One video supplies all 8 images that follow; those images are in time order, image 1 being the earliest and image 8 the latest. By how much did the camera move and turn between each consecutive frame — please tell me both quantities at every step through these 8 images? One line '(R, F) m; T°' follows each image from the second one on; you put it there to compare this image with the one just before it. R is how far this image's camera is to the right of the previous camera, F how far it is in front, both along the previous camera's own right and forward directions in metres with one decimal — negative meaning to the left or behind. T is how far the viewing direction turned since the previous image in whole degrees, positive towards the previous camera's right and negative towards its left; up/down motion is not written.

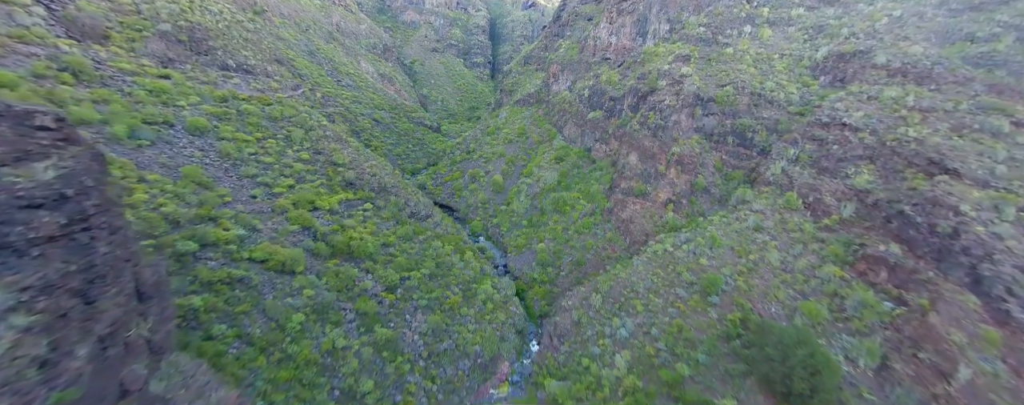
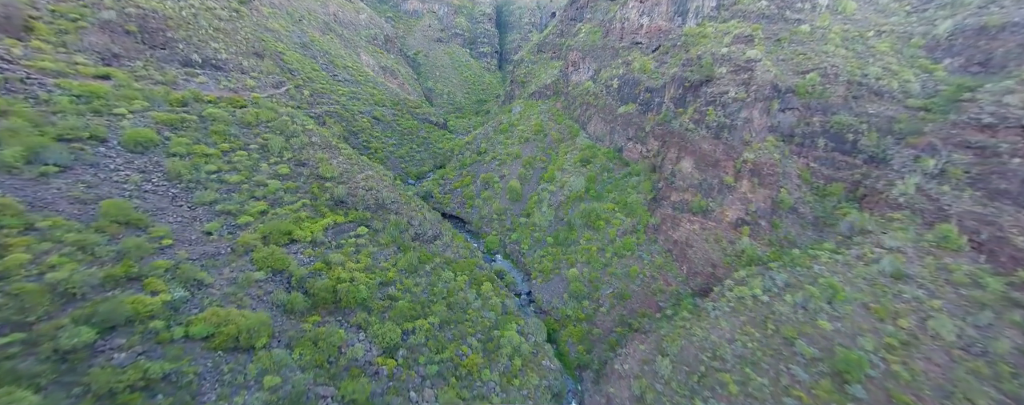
(-1.3, +4.6) m; -1°
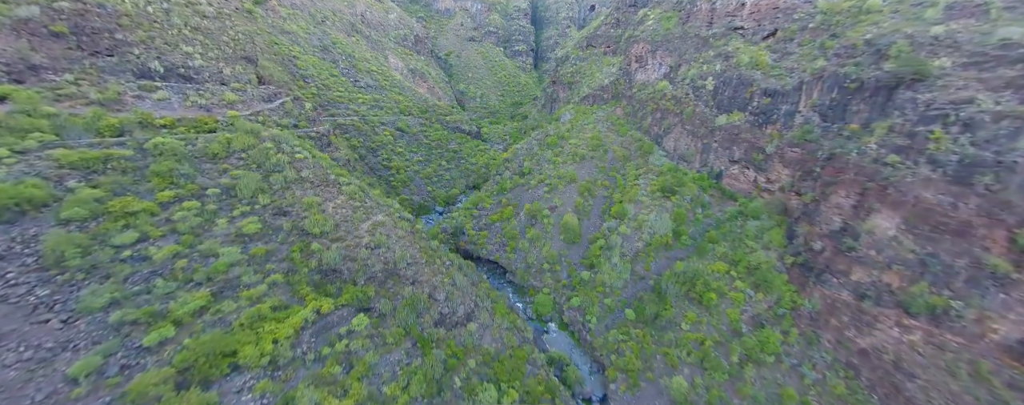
(-2.0, +6.9) m; -5°
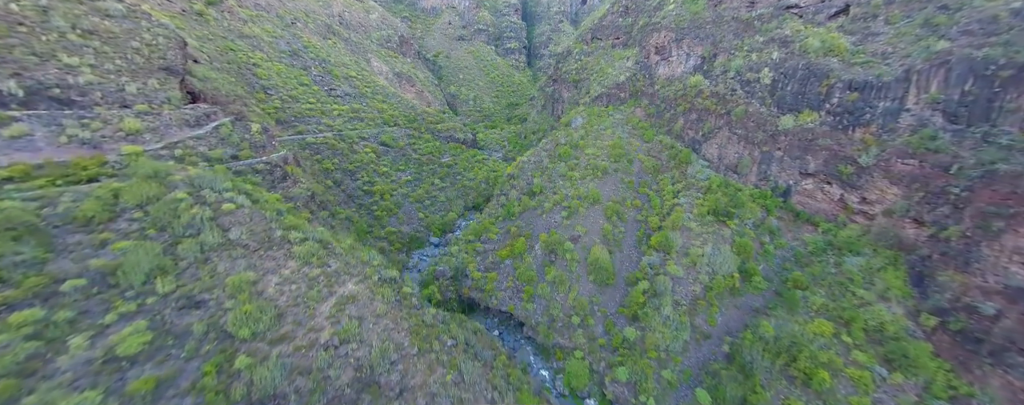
(-1.0, +4.6) m; +1°
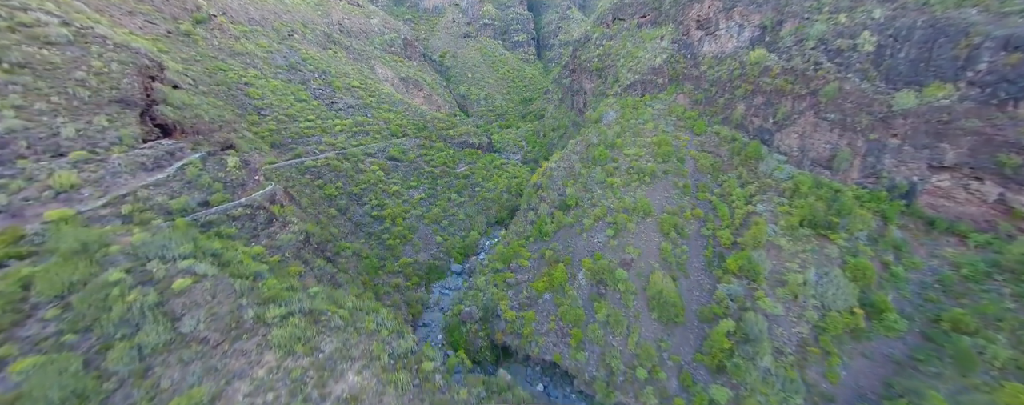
(-0.9, +3.3) m; -3°
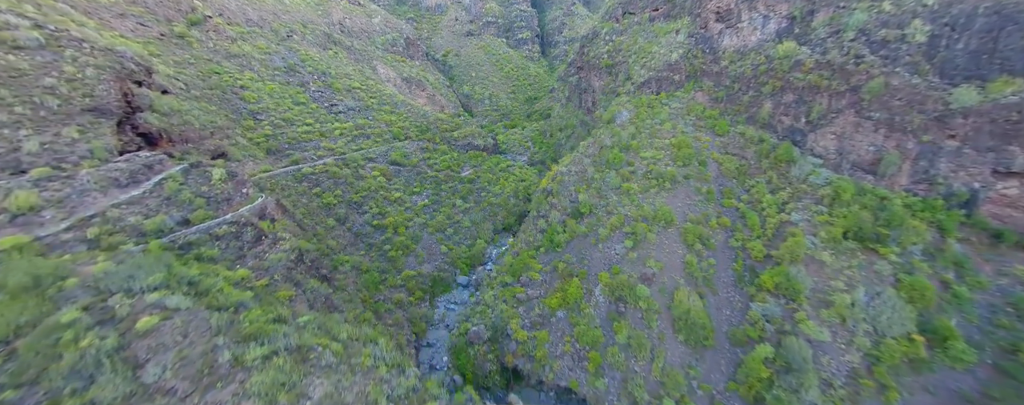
(-0.3, +1.2) m; -1°
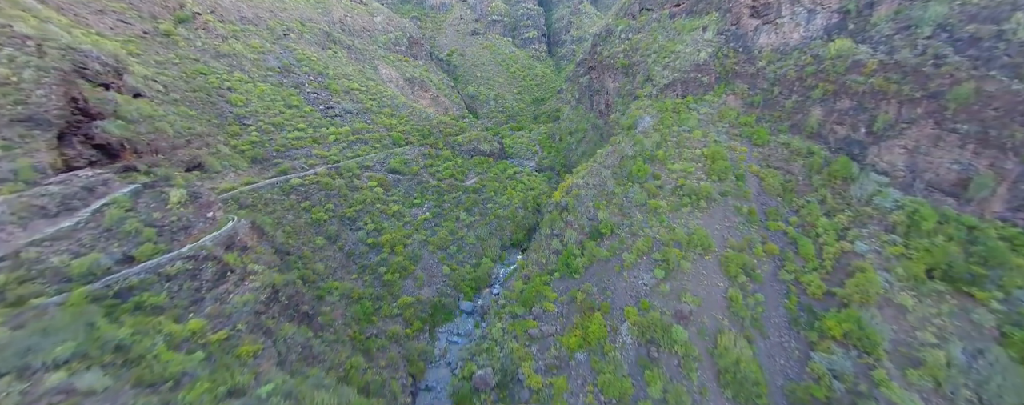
(-0.4, +2.0) m; -1°
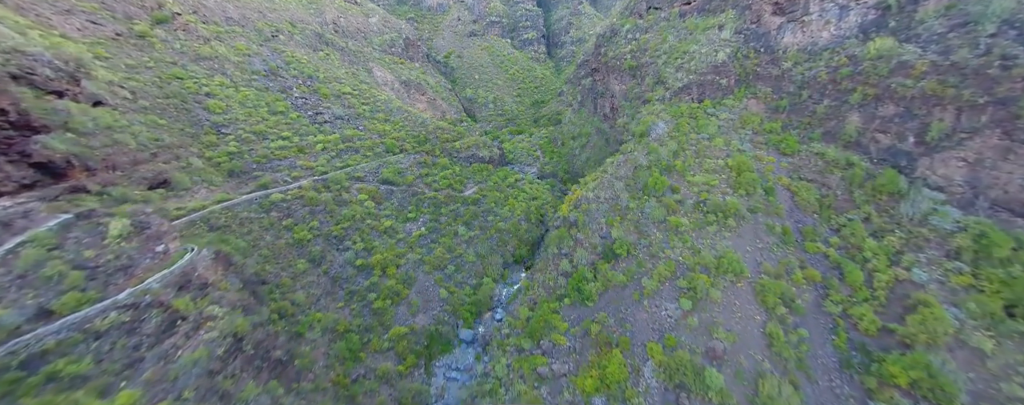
(-0.3, +1.6) m; 0°
